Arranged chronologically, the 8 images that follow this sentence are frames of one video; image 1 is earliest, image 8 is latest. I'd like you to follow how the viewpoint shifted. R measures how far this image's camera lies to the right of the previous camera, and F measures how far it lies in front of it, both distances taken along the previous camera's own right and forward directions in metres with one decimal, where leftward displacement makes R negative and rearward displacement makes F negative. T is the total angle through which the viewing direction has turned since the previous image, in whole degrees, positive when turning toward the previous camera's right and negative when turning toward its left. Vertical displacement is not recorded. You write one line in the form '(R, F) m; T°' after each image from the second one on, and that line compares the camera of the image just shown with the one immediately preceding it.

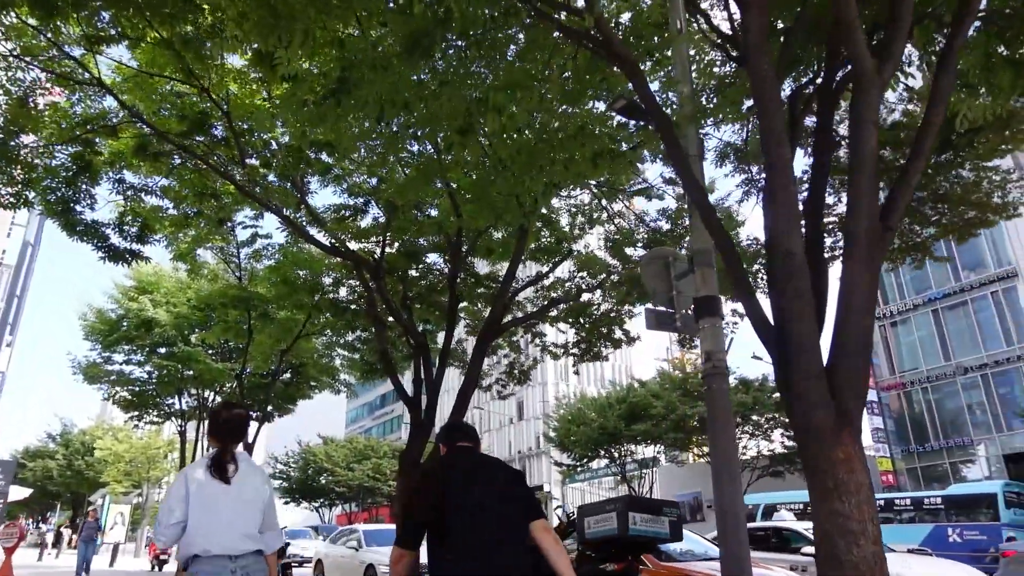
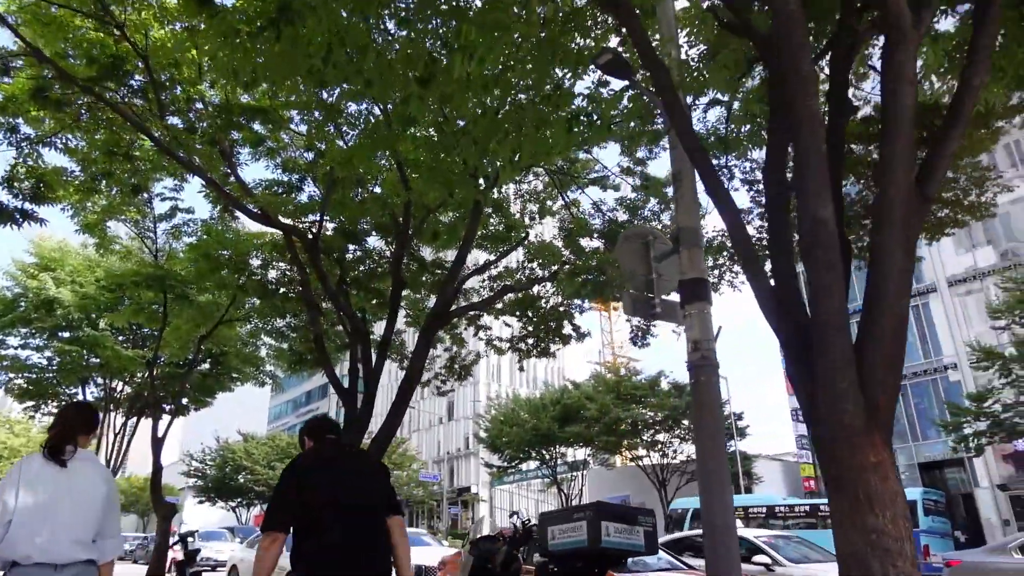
(-0.2, +0.8) m; +5°
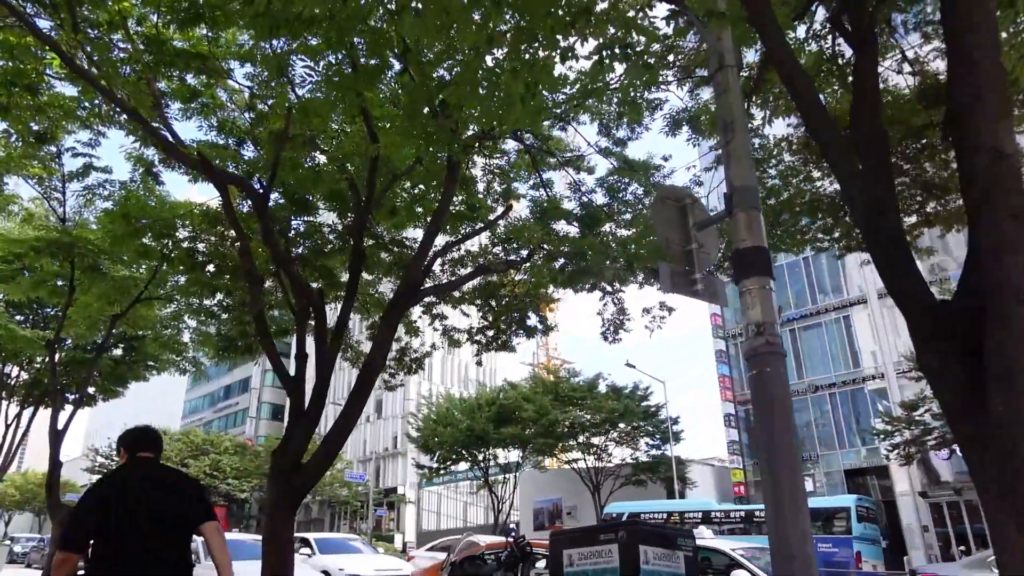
(-0.5, +1.1) m; +6°
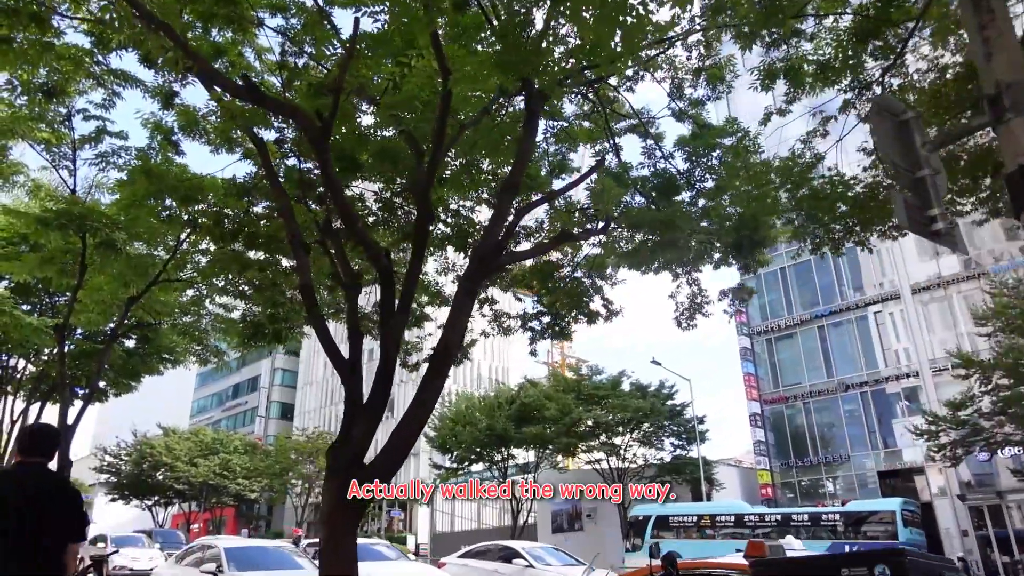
(-0.8, +1.2) m; 0°
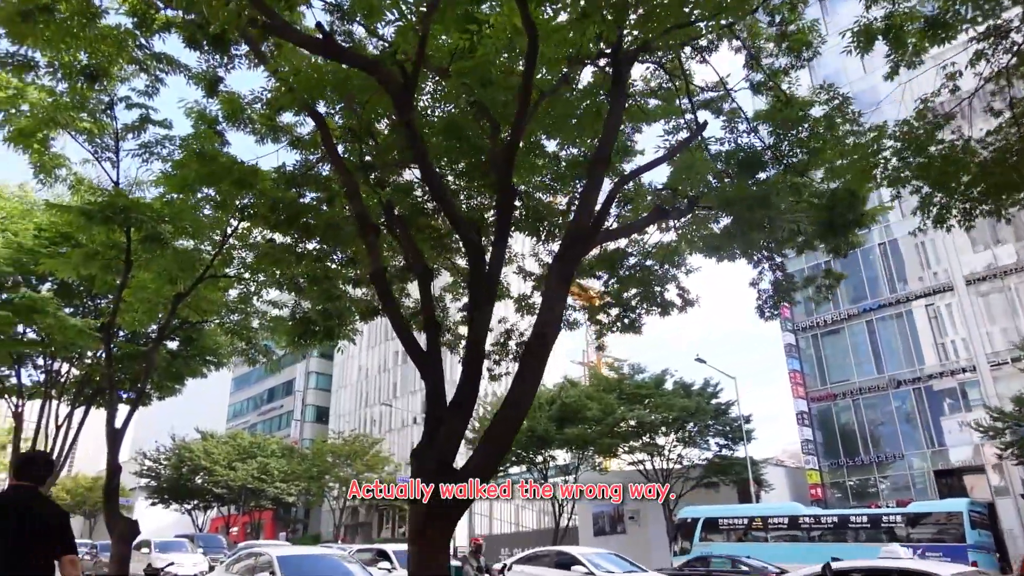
(-0.5, +0.6) m; -2°
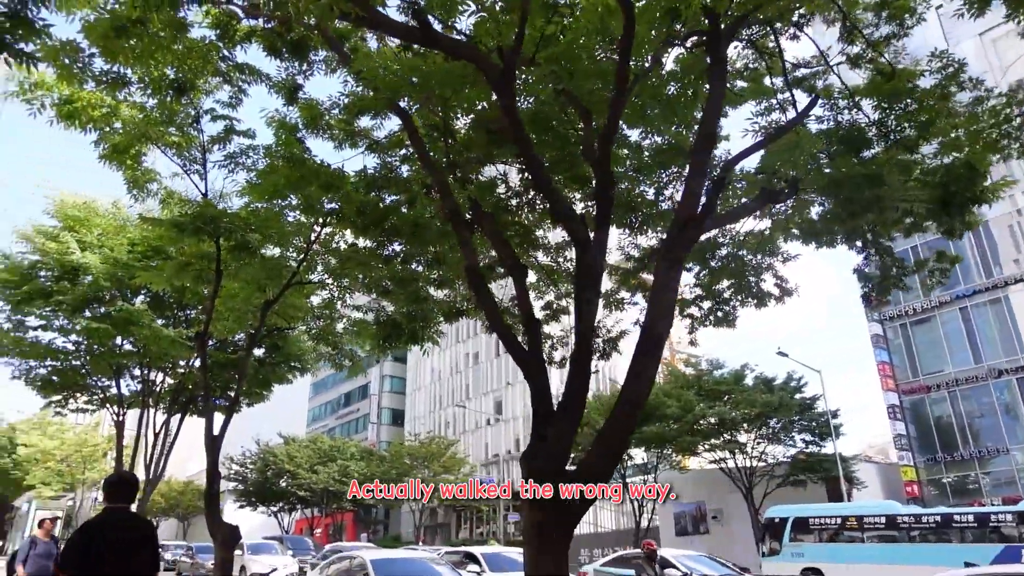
(-0.3, +0.2) m; -5°
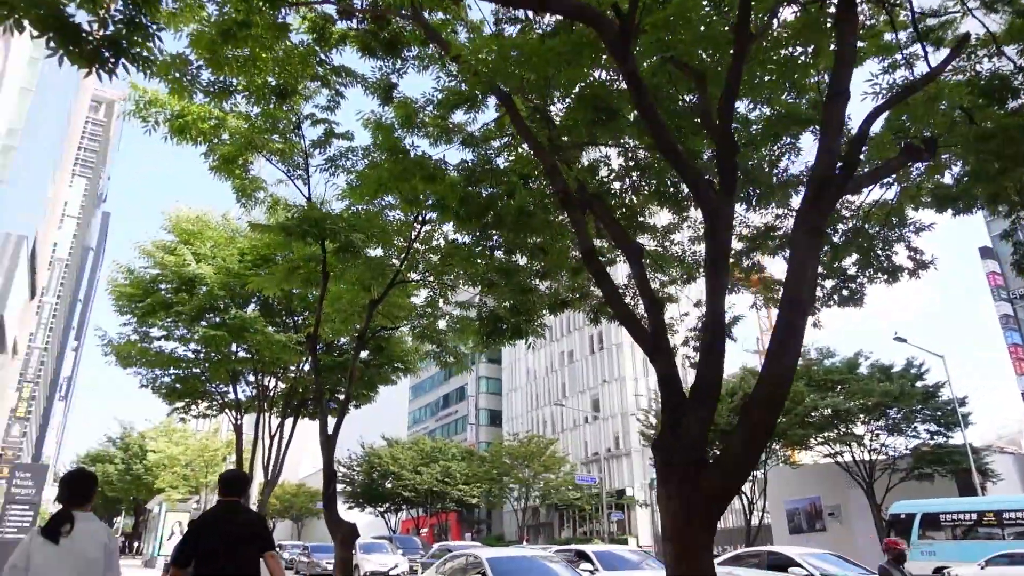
(-0.2, +0.2) m; -7°
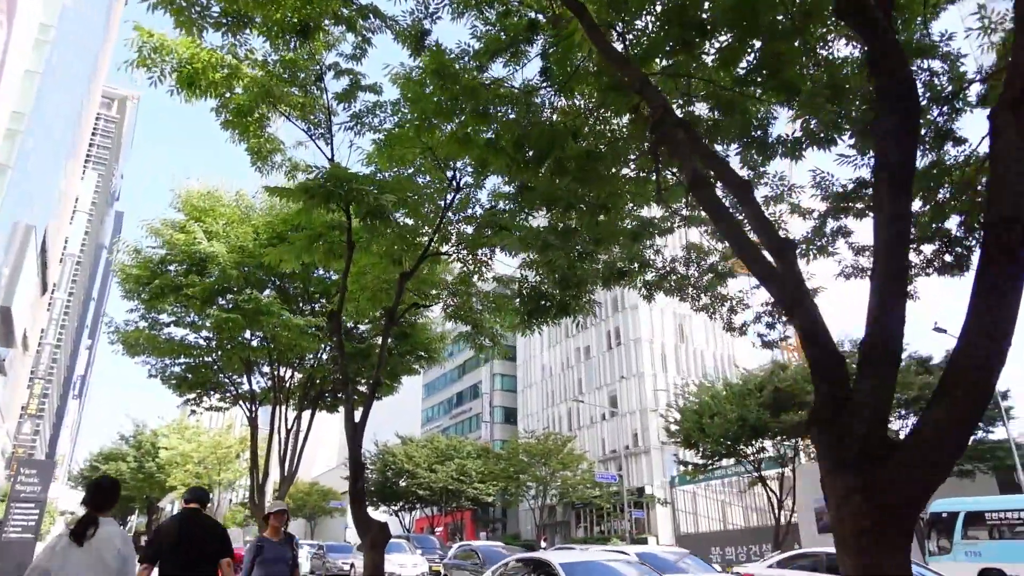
(-0.4, +1.0) m; -1°
